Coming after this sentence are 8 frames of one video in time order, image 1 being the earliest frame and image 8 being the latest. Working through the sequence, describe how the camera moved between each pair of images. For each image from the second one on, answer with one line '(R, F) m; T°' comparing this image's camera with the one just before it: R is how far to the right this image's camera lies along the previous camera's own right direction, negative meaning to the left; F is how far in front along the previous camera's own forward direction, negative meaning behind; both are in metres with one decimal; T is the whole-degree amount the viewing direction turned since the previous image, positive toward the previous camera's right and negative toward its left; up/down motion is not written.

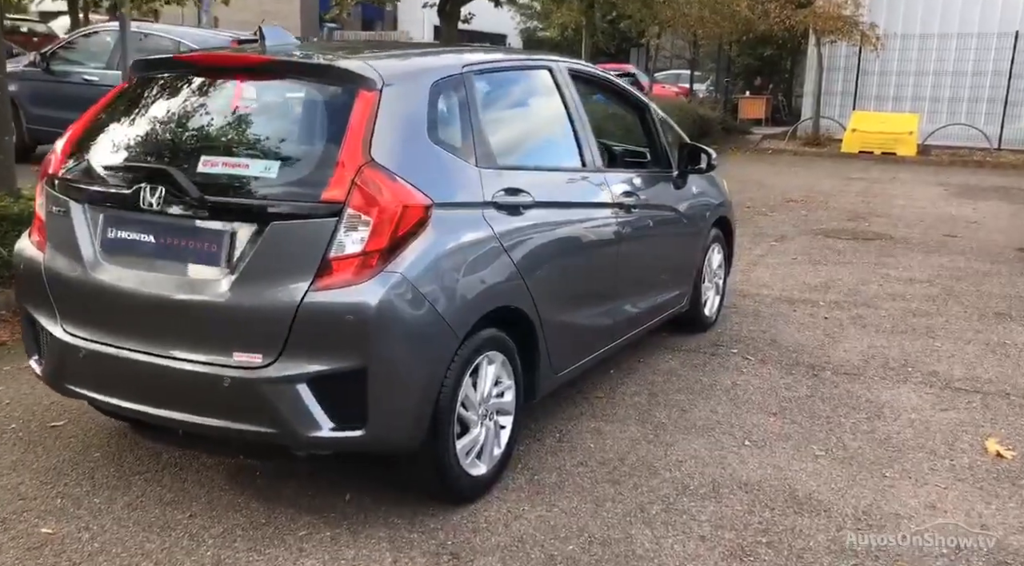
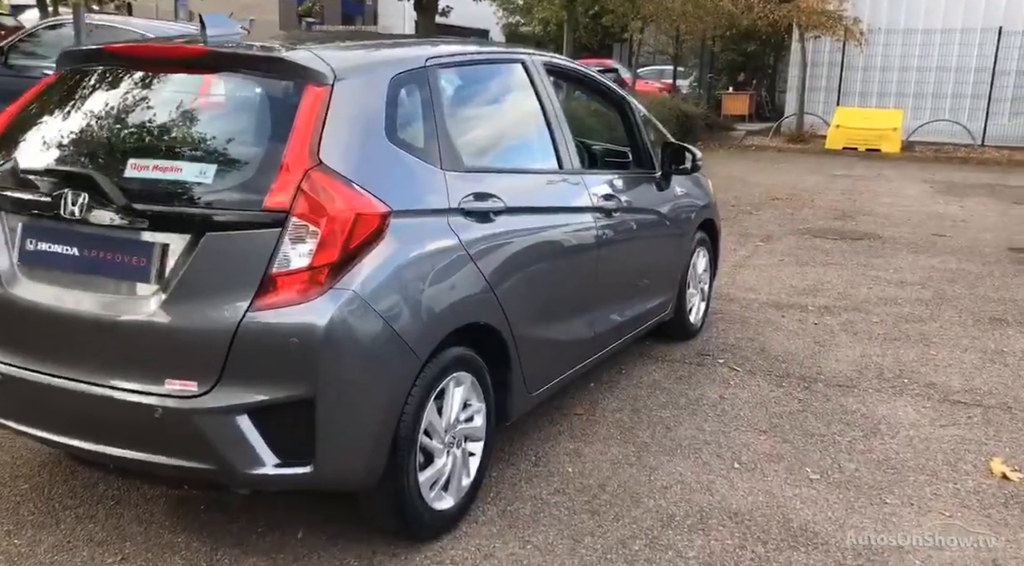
(+0.1, +0.3) m; +1°
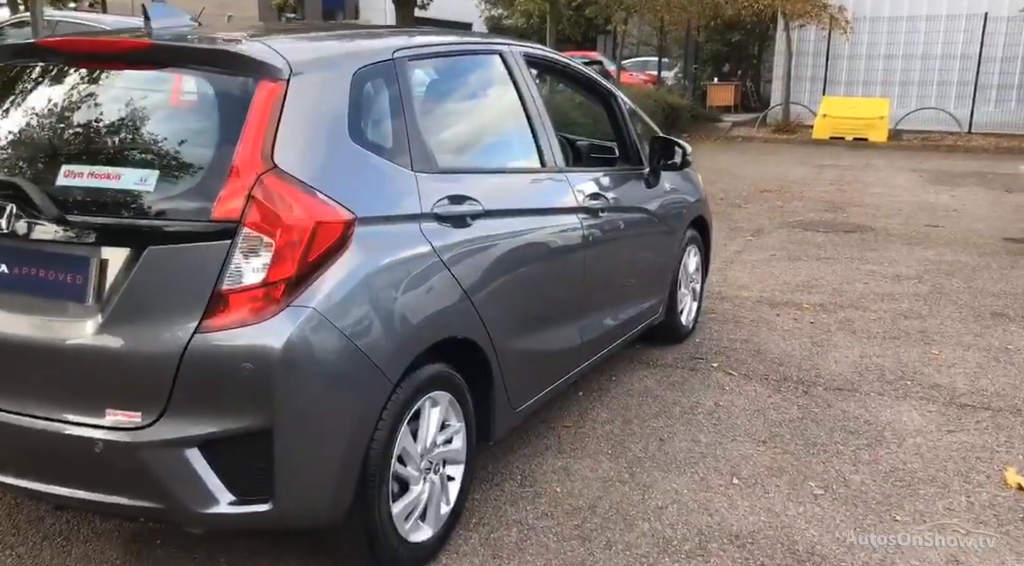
(0.0, +0.3) m; +1°
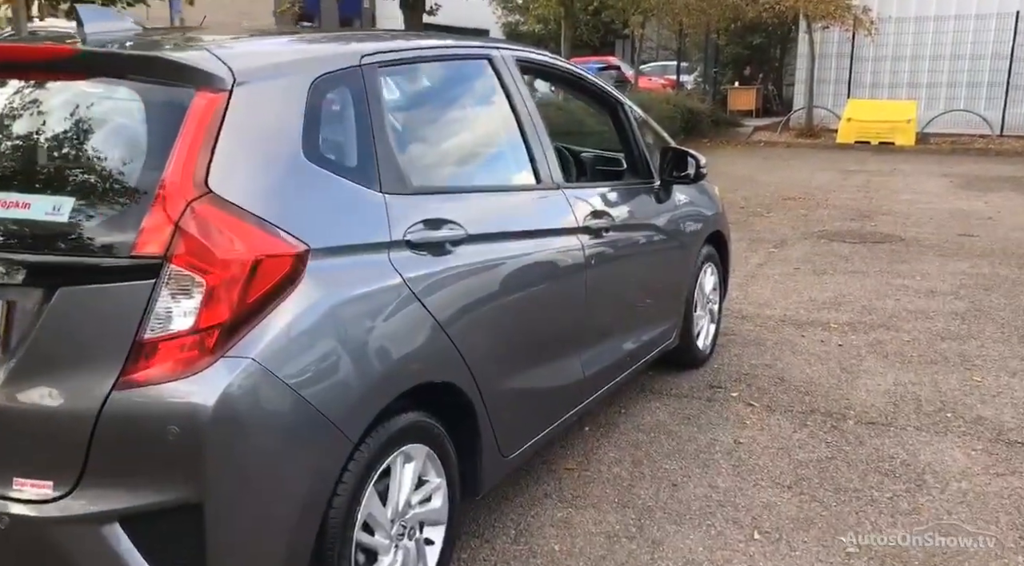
(+0.1, +0.4) m; -1°
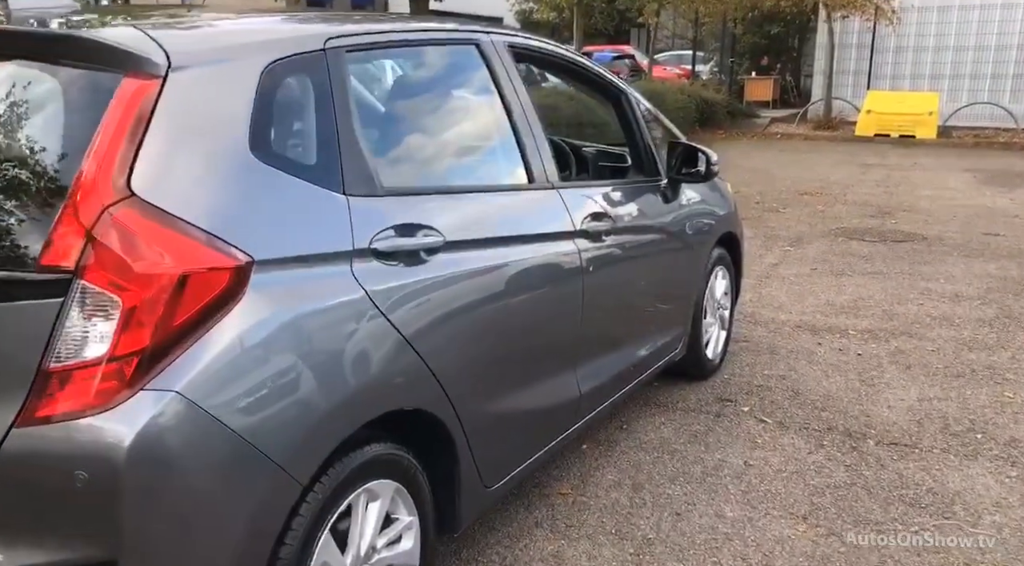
(+0.1, +0.3) m; -1°
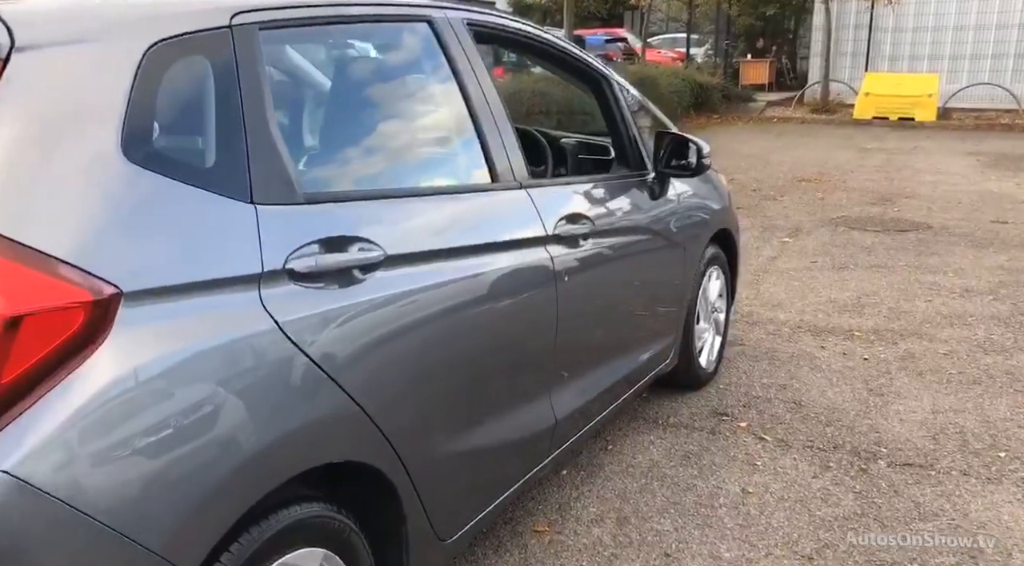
(+0.1, +0.4) m; 0°
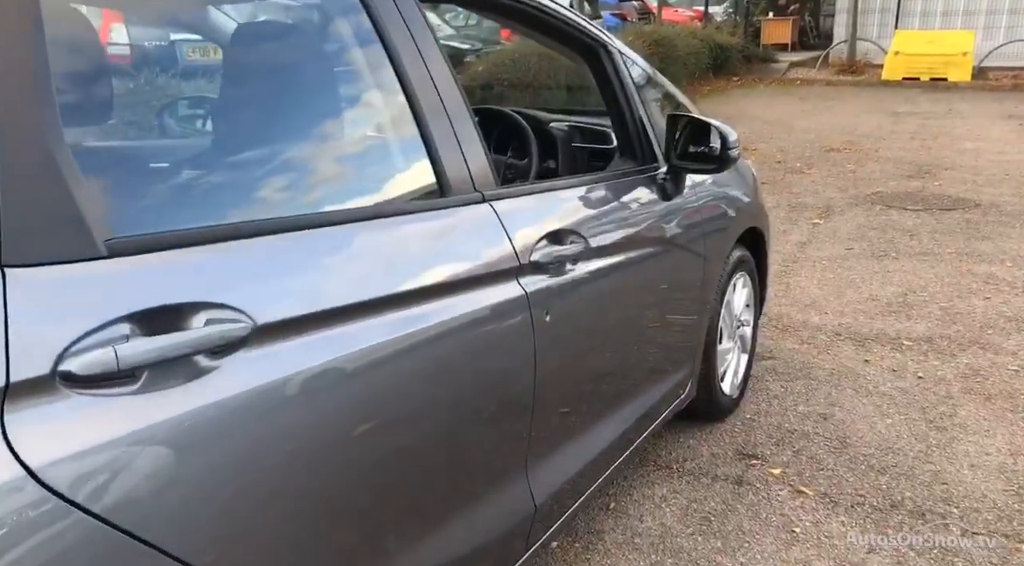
(+0.1, +0.7) m; -1°
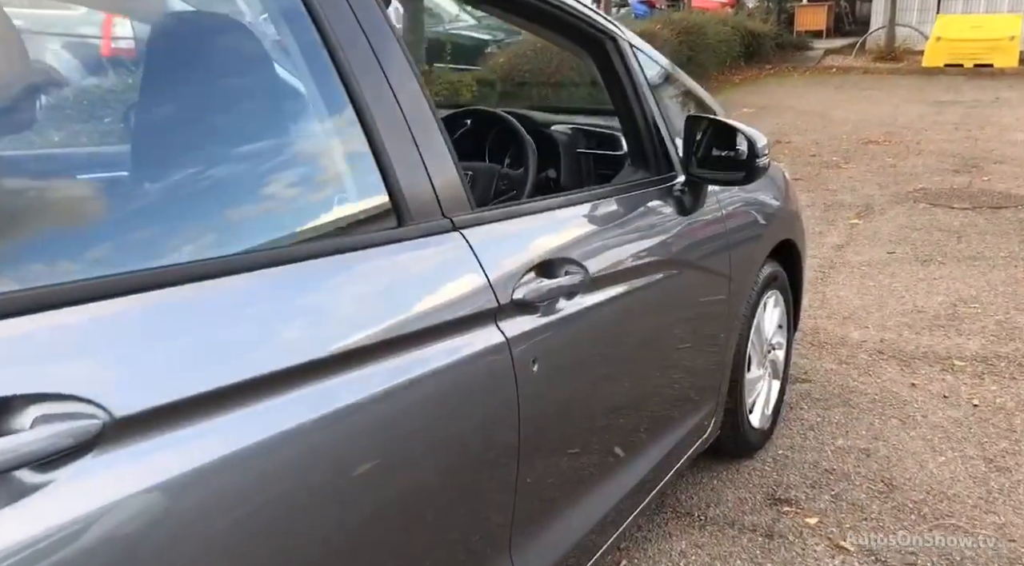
(+0.1, +0.4) m; -2°
